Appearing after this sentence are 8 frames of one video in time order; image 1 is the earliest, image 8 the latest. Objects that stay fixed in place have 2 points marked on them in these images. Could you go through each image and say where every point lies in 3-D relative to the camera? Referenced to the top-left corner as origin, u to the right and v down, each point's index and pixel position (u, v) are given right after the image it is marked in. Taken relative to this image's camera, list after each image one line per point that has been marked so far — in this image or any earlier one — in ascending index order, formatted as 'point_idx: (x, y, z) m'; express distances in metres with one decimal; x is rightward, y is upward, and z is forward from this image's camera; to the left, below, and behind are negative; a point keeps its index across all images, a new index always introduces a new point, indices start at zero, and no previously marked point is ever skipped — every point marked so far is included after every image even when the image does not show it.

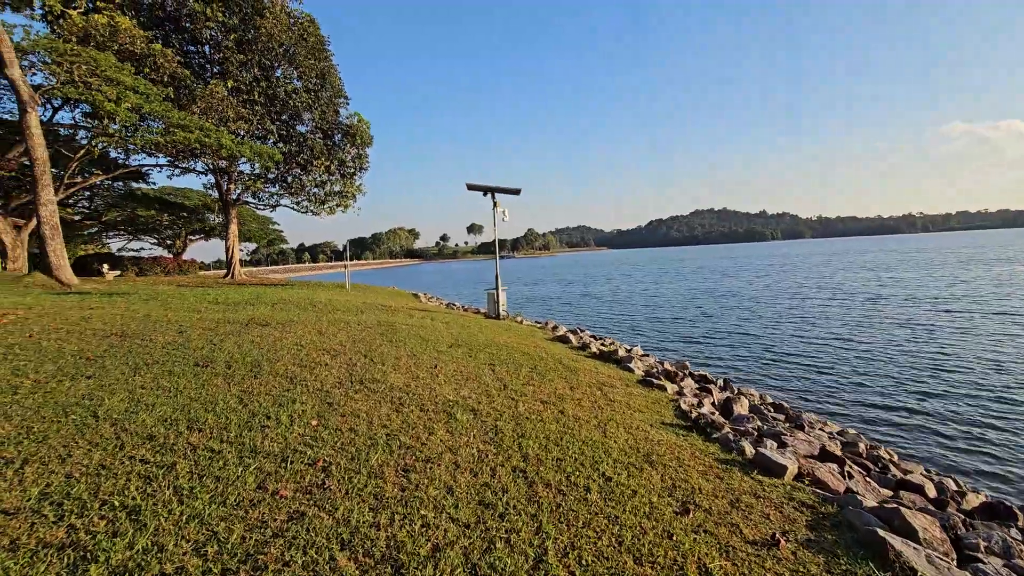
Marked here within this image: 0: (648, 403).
0: (+1.4, -1.2, +5.3) m
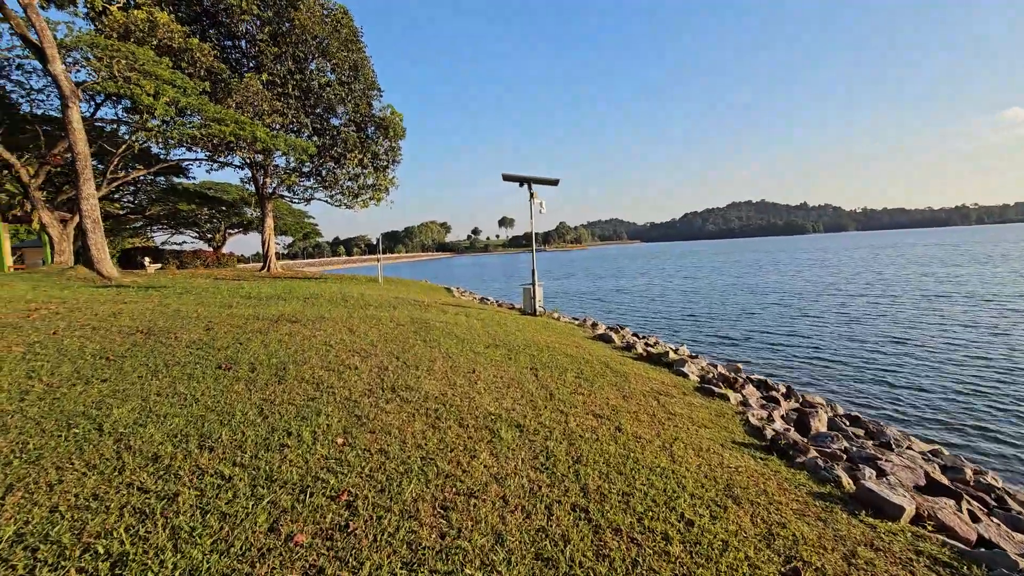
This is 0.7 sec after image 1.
0: (+1.8, -1.2, +4.7) m
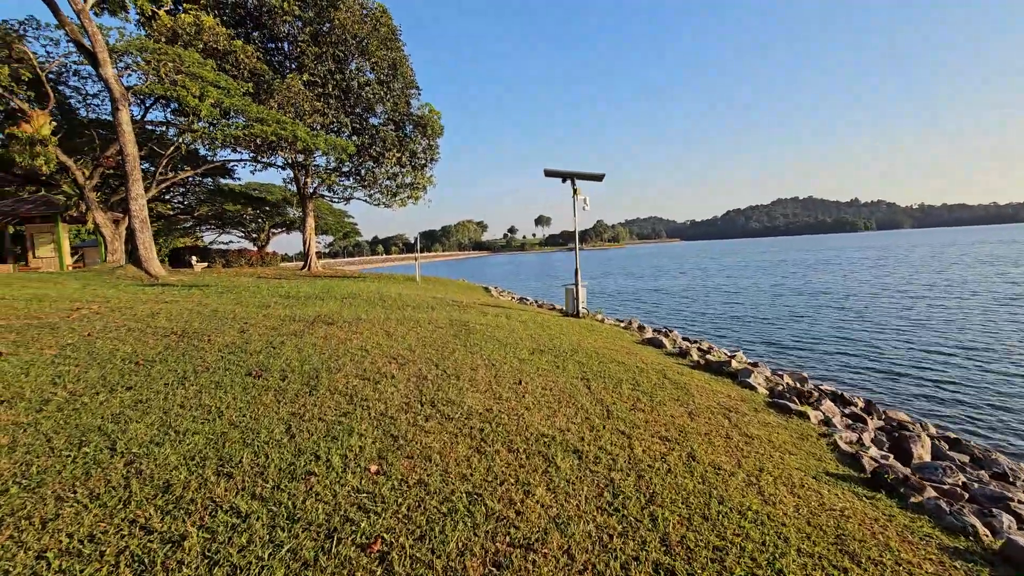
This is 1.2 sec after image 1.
0: (+2.2, -1.2, +4.1) m
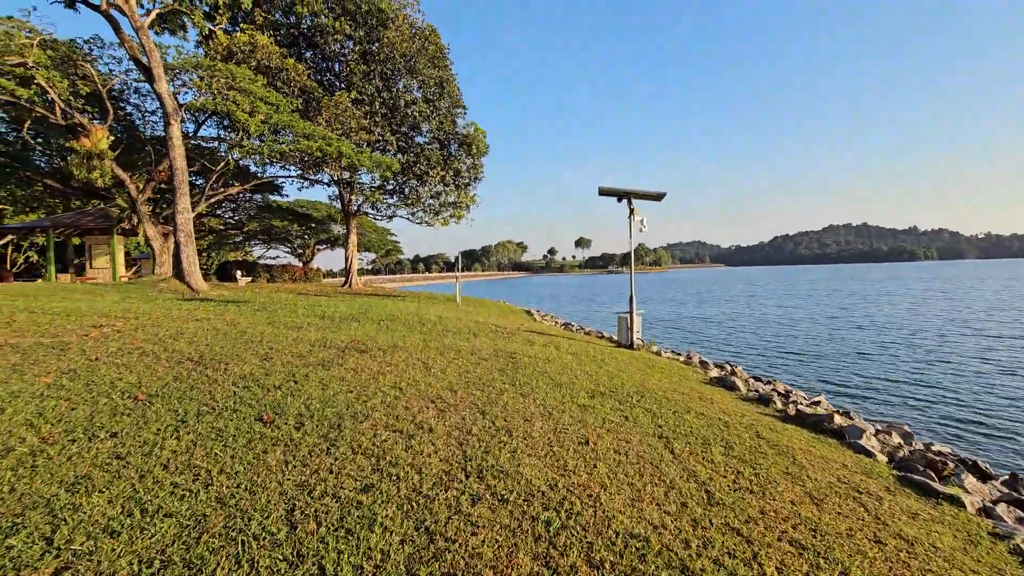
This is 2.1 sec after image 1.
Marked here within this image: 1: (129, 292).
0: (+2.6, -1.5, +3.0) m
1: (-9.8, -0.1, +13.2) m
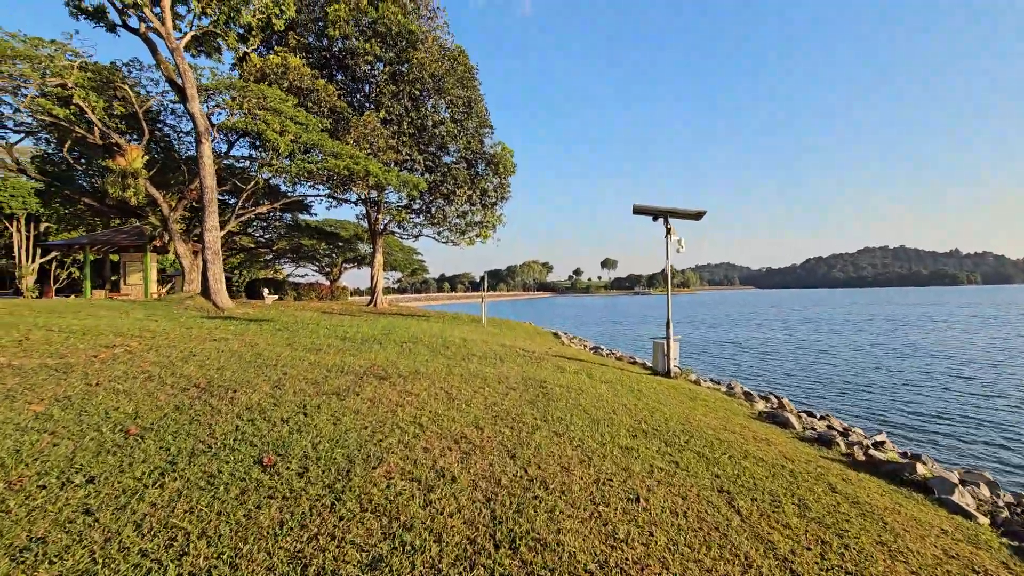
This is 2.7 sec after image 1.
0: (+2.8, -1.7, +2.3) m
1: (-9.1, -0.6, +13.1) m
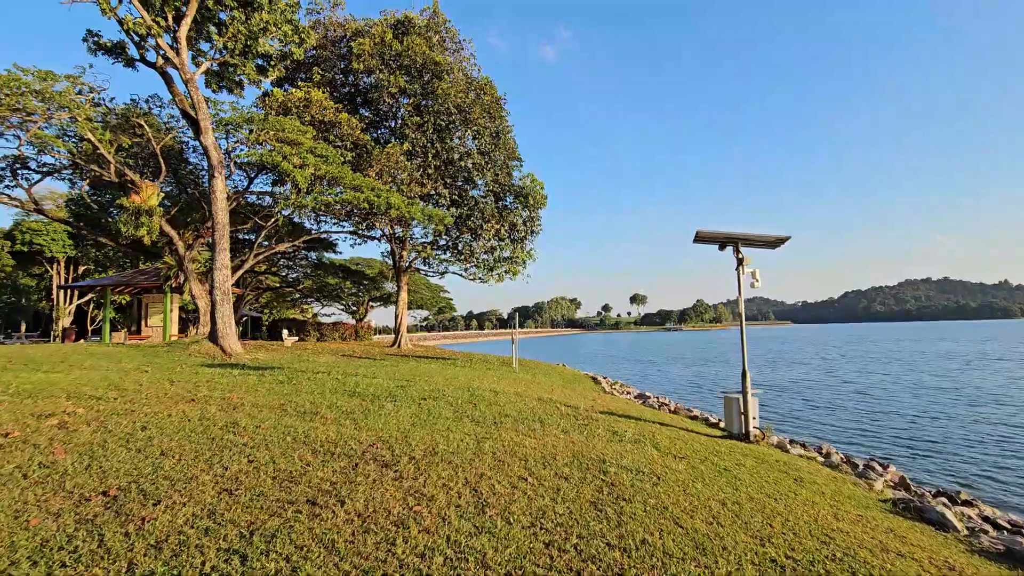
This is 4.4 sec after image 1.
0: (+3.1, -1.8, +0.4) m
1: (-8.3, -1.6, +11.9) m
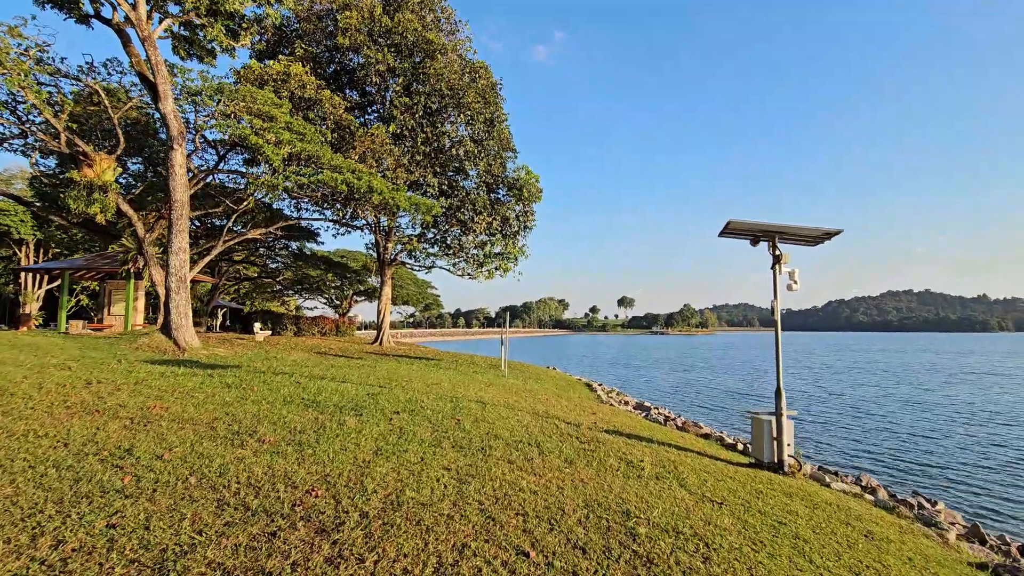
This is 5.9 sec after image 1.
0: (+3.1, -1.8, -0.8) m
1: (-8.5, -1.2, +10.4) m
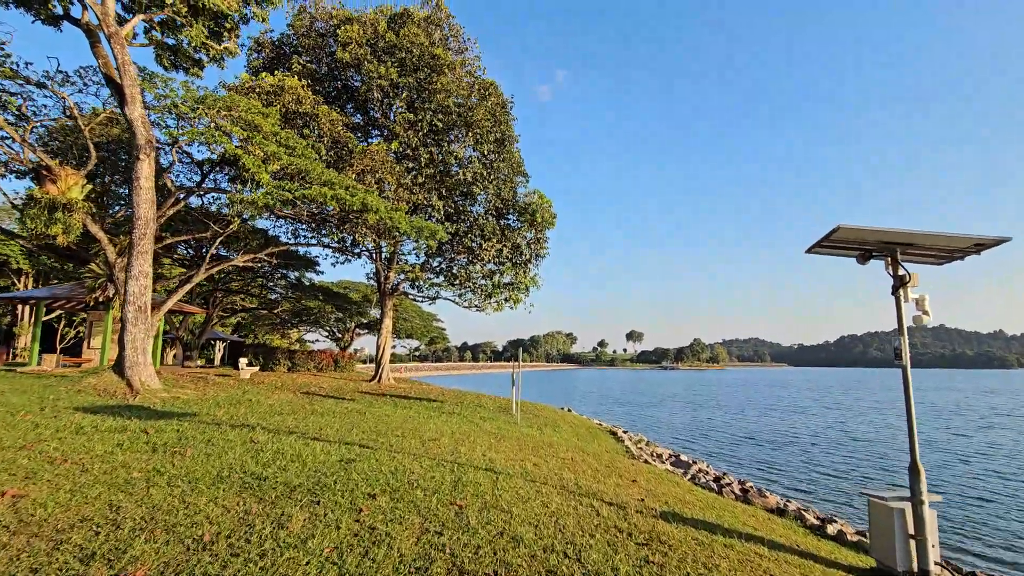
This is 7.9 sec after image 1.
0: (+3.2, -1.6, -2.9) m
1: (-8.2, -1.7, +8.5) m
